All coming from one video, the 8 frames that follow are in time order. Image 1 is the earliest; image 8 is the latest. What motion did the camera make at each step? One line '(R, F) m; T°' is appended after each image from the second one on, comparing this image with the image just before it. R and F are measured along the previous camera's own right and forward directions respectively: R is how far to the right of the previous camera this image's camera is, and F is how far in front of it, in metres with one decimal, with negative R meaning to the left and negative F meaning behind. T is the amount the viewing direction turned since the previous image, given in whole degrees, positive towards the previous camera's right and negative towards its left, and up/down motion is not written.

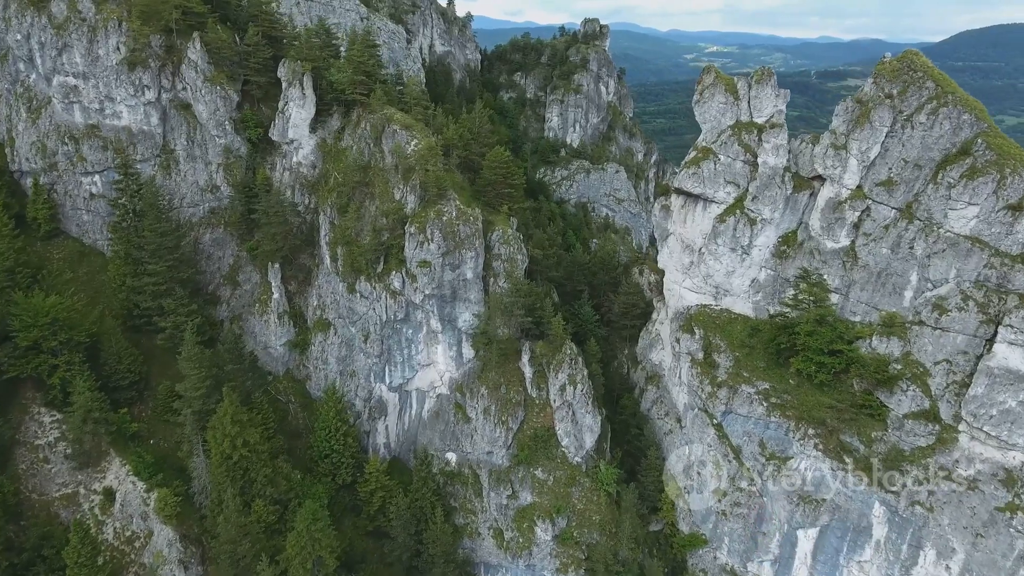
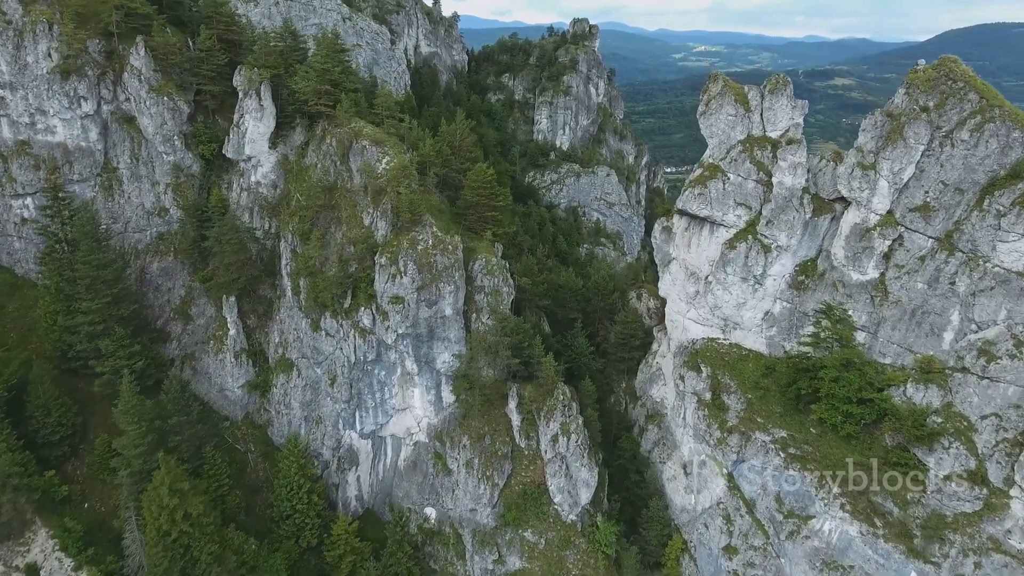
(+0.3, +4.9) m; +1°
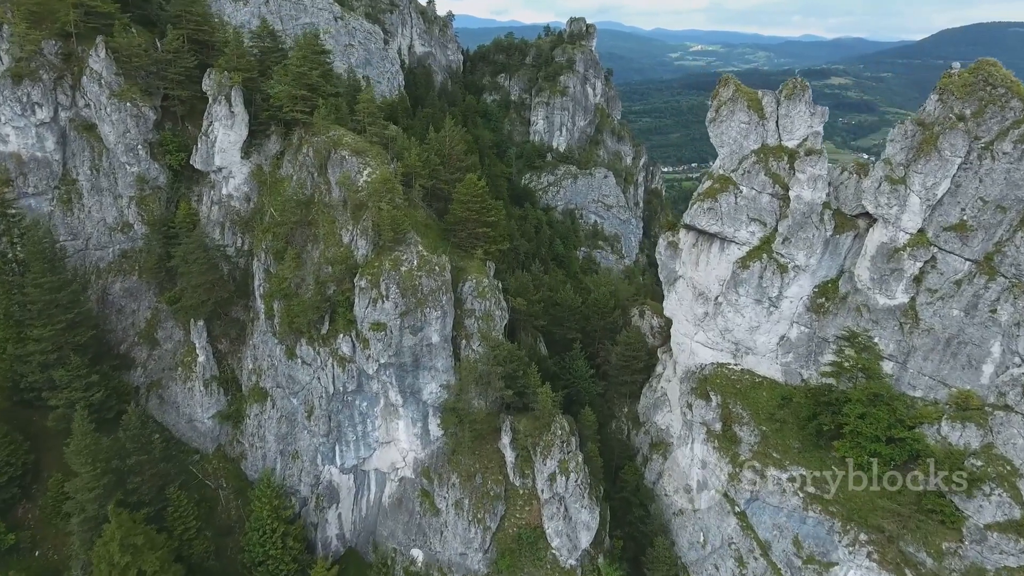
(+0.2, +3.2) m; 0°
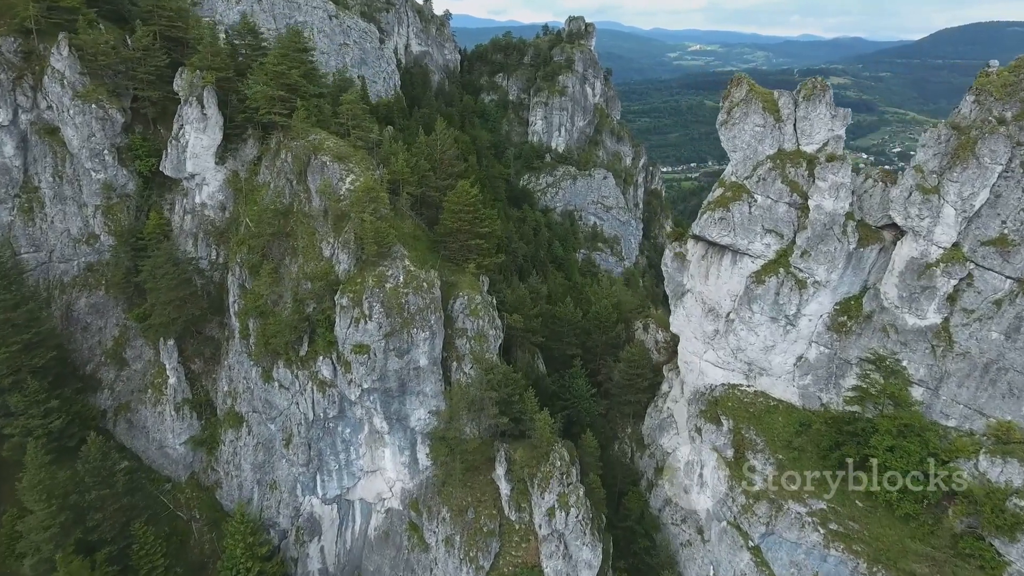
(+0.2, +2.8) m; 0°
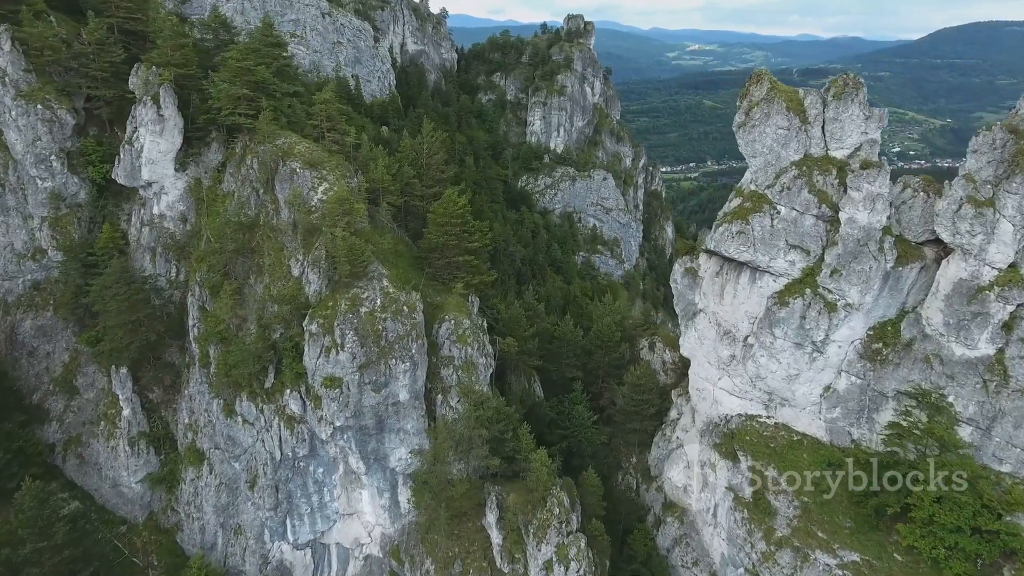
(+0.3, +3.6) m; 0°
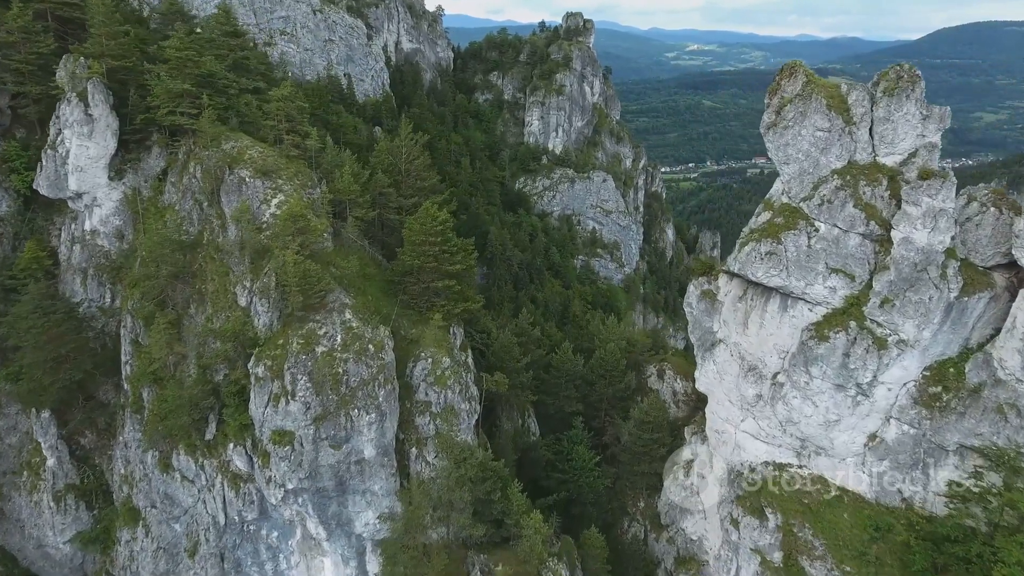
(+0.4, +4.6) m; 0°
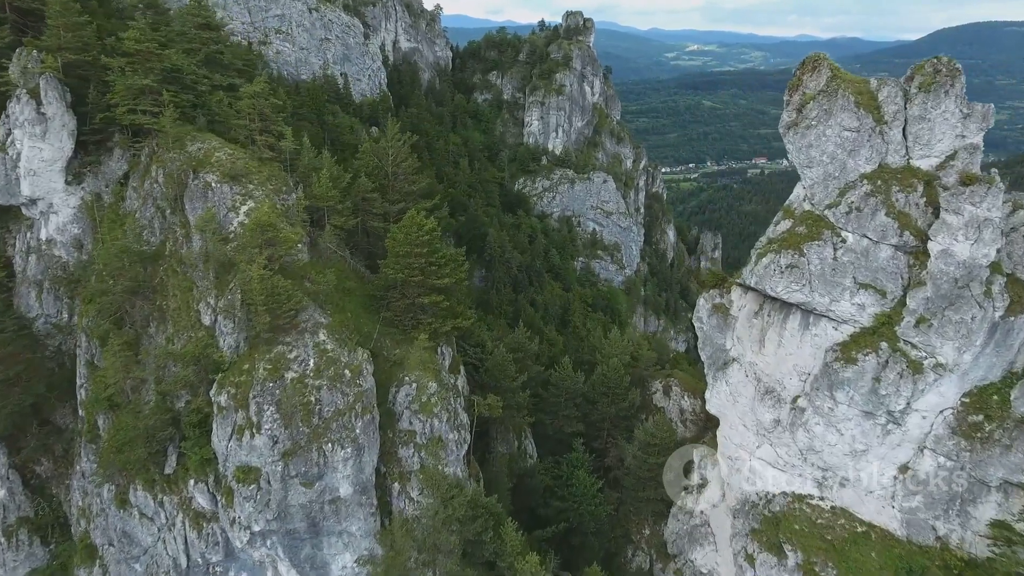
(+0.2, +2.4) m; 0°
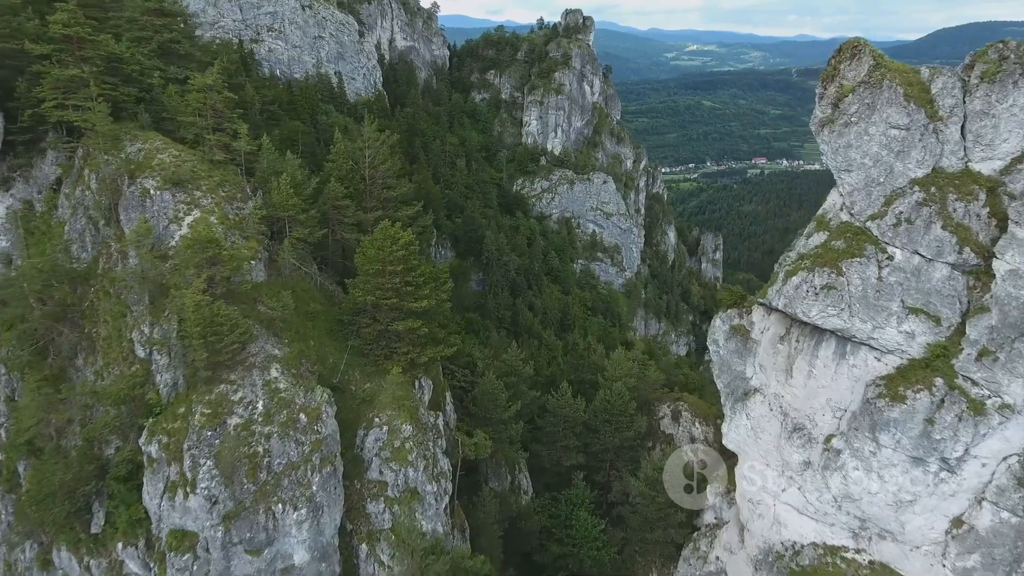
(+0.3, +3.2) m; 0°
